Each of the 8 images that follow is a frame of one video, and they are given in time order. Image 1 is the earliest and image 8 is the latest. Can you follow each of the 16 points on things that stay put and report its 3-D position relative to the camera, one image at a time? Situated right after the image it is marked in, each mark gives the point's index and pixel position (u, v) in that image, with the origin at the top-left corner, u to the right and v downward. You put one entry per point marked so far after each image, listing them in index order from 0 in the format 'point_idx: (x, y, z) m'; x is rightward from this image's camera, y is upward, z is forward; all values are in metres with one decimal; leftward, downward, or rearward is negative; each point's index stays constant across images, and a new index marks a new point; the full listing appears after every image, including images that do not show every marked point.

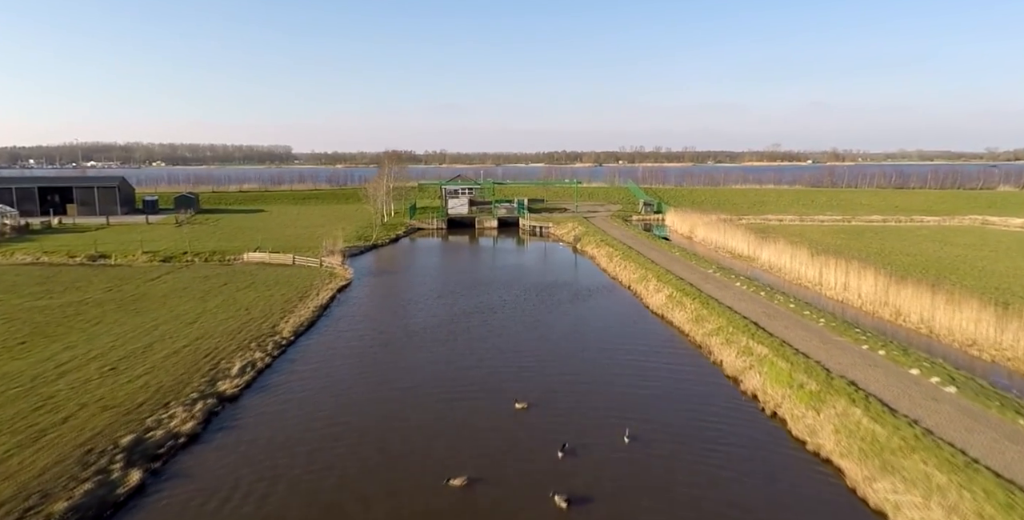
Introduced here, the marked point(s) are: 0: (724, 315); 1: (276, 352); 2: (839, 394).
0: (+5.9, -1.6, +17.2) m
1: (-6.4, -2.5, +16.6) m
2: (+6.1, -2.5, +11.6) m
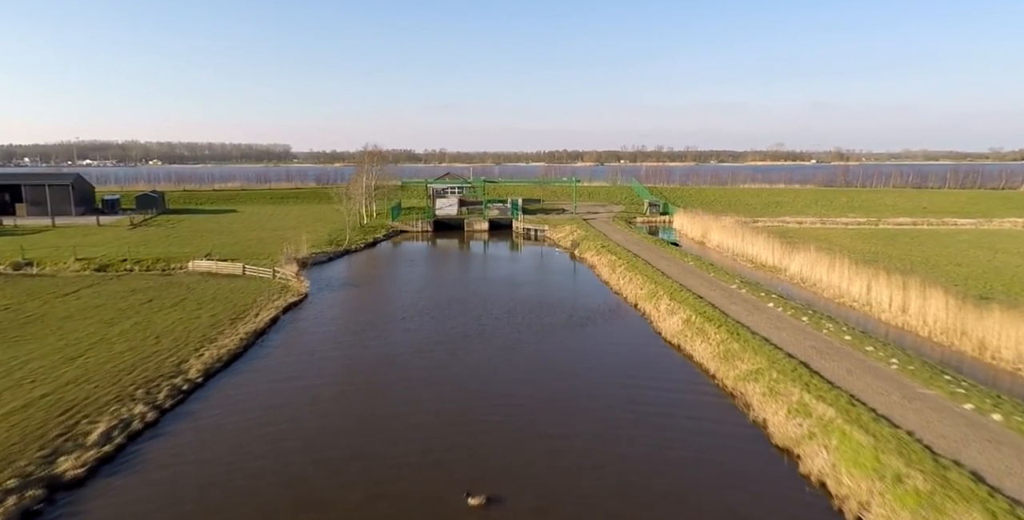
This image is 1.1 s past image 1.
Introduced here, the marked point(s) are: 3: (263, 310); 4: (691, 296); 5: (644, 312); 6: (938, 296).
0: (+5.4, -2.0, +13.1) m
1: (-6.9, -2.9, +12.5) m
2: (+5.5, -2.9, +7.5) m
3: (-7.9, -1.6, +19.7) m
4: (+5.3, -1.1, +18.4) m
5: (+4.3, -1.7, +19.9) m
6: (+11.5, -1.0, +16.8) m
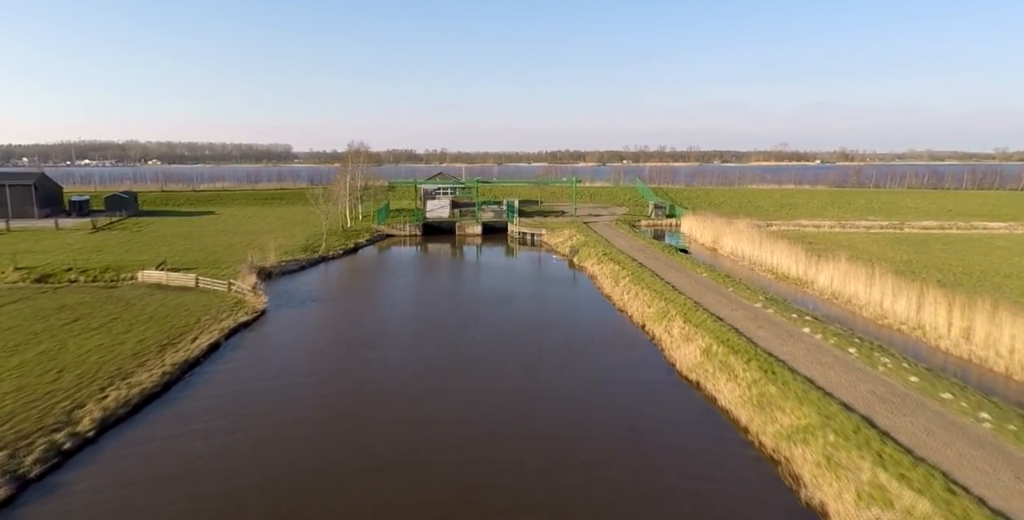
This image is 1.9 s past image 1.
0: (+4.9, -2.4, +10.2) m
1: (-7.4, -3.3, +9.6) m
2: (+5.1, -3.3, +4.6) m
3: (-8.3, -2.0, +16.8) m
4: (+4.9, -1.5, +15.5) m
5: (+3.9, -2.1, +16.9) m
6: (+11.1, -1.4, +13.8) m
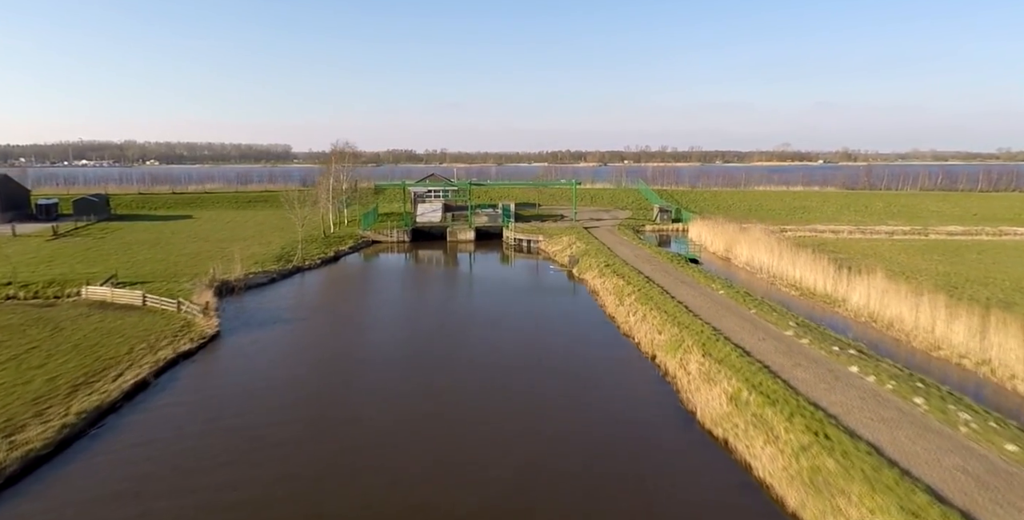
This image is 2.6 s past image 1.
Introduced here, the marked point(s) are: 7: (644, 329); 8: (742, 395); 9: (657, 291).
0: (+4.6, -2.8, +7.6) m
1: (-7.7, -3.7, +7.0) m
2: (+4.8, -3.8, +2.0) m
3: (-8.6, -2.4, +14.2) m
4: (+4.6, -1.9, +12.8) m
5: (+3.6, -2.6, +14.3) m
6: (+10.8, -1.8, +11.2) m
7: (+3.6, -1.9, +16.7) m
8: (+4.1, -2.4, +11.1) m
9: (+4.4, -1.0, +18.9) m
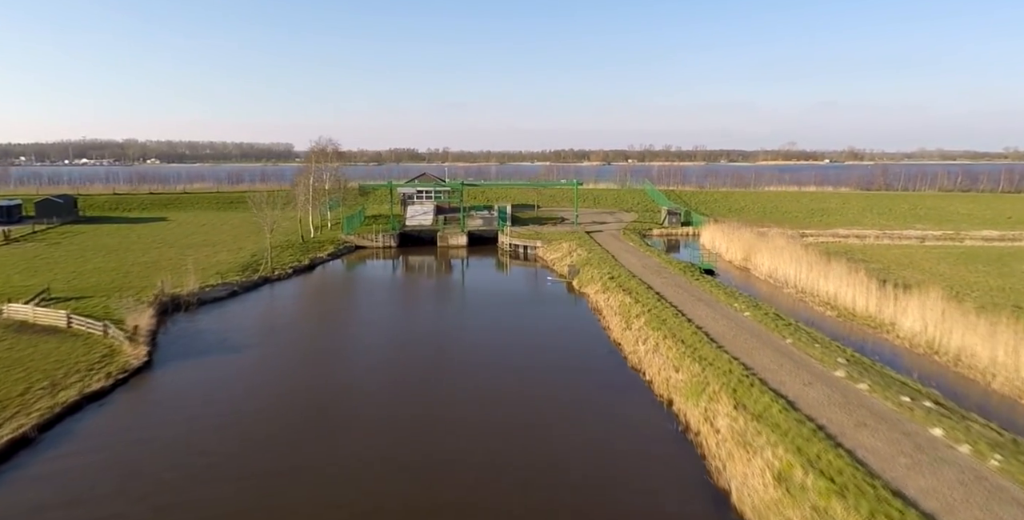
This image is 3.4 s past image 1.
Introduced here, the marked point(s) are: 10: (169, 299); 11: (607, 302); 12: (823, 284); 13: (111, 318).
0: (+4.2, -3.3, +4.7) m
1: (-8.1, -4.1, +4.2) m
2: (+4.4, -4.2, -0.9) m
3: (-9.0, -2.8, +11.4) m
4: (+4.3, -2.4, +10.0) m
5: (+3.2, -3.0, +11.5) m
6: (+10.5, -2.2, +8.3) m
7: (+3.2, -2.3, +13.9) m
8: (+3.8, -2.8, +8.2) m
9: (+4.1, -1.4, +16.0) m
10: (-10.4, -1.2, +19.2) m
11: (+3.0, -1.3, +19.7) m
12: (+10.0, -0.8, +19.7) m
13: (-10.8, -1.5, +16.7) m
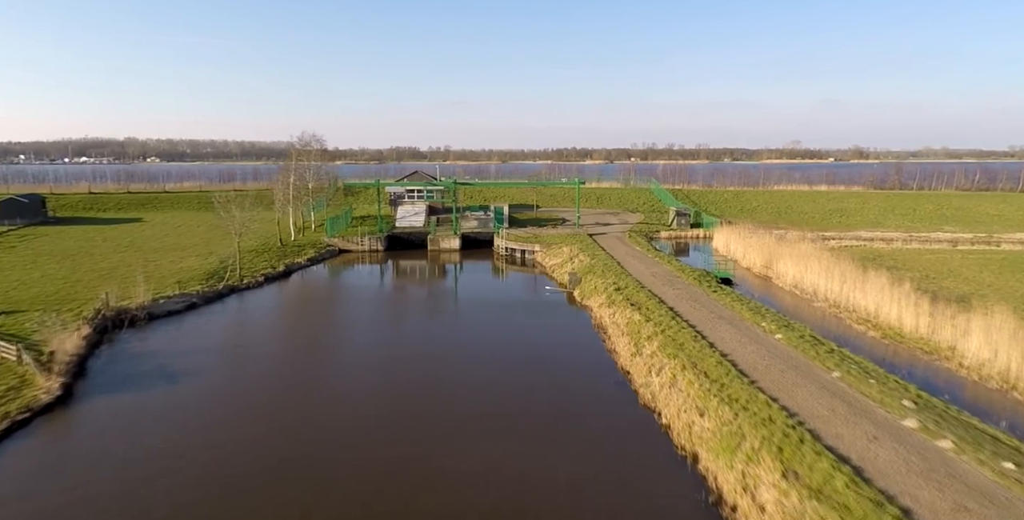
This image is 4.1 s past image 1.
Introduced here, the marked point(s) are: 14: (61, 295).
0: (+4.0, -3.6, +2.3) m
1: (-8.3, -4.4, +1.8) m
2: (+4.1, -4.5, -3.3) m
3: (-9.2, -3.1, +9.0) m
4: (+4.0, -2.6, +7.5) m
5: (+3.0, -3.3, +9.0) m
6: (+10.2, -2.5, +5.8) m
7: (+3.0, -2.6, +11.4) m
8: (+3.5, -3.1, +5.8) m
9: (+3.9, -1.6, +13.6) m
10: (-10.6, -1.4, +16.8) m
11: (+2.8, -1.6, +17.3) m
12: (+9.8, -1.1, +17.2) m
13: (-11.0, -1.8, +14.3) m
14: (-13.1, -1.0, +18.2) m
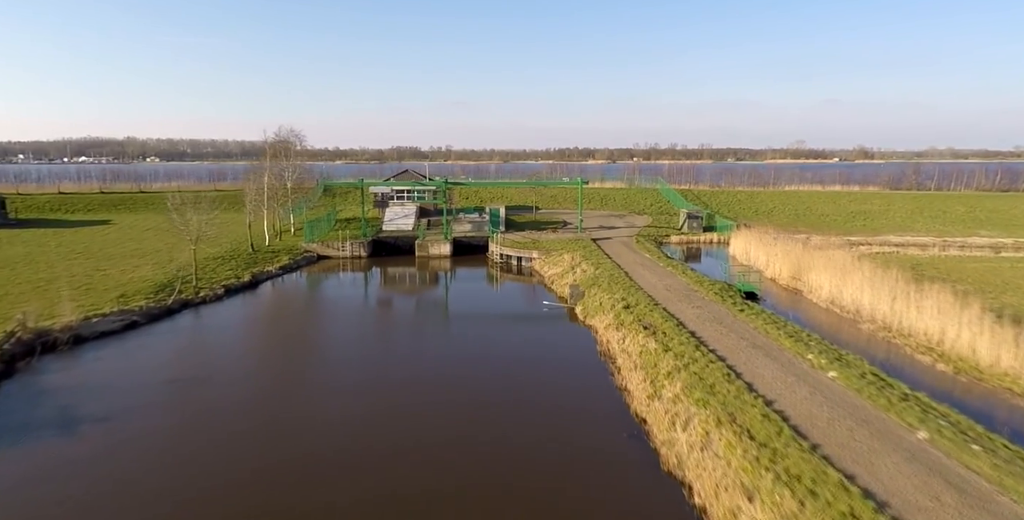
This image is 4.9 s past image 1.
0: (+3.7, -3.9, -0.5) m
1: (-8.6, -4.7, -0.9) m
2: (+3.8, -4.9, -6.1) m
3: (-9.5, -3.4, +6.3) m
4: (+3.7, -3.0, +4.8) m
5: (+2.7, -3.6, +6.3) m
6: (+9.9, -2.9, +3.1) m
7: (+2.7, -2.9, +8.7) m
8: (+3.2, -3.5, +3.0) m
9: (+3.6, -2.0, +10.9) m
10: (-10.8, -1.8, +14.1) m
11: (+2.6, -1.9, +14.5) m
12: (+9.5, -1.4, +14.5) m
13: (-11.2, -2.1, +11.6) m
14: (-13.4, -1.3, +15.5) m
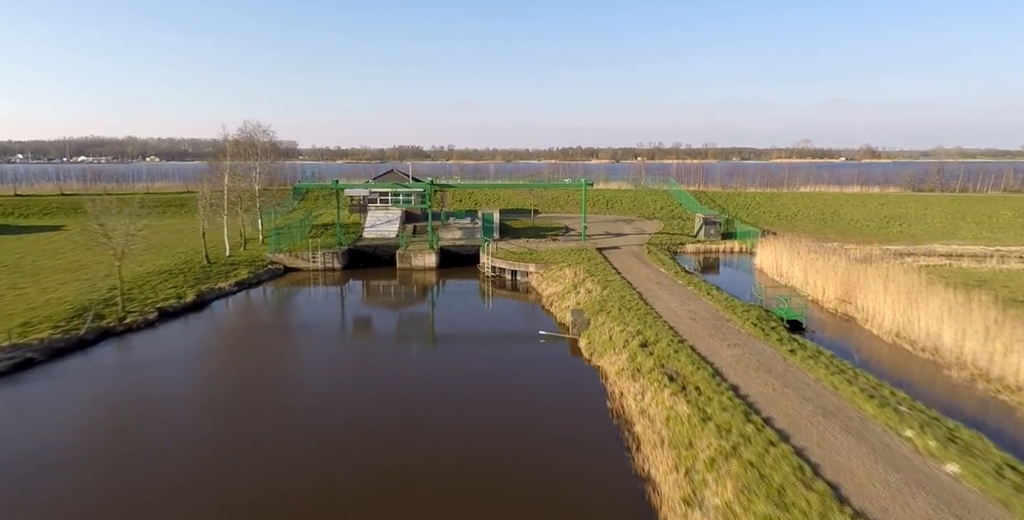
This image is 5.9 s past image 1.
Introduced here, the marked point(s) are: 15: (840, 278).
0: (+3.3, -4.4, -3.8) m
1: (-9.0, -5.3, -4.2) m
2: (+3.4, -5.4, -9.5) m
3: (-9.8, -3.9, +3.0) m
4: (+3.4, -3.5, +1.4) m
5: (+2.4, -4.1, +2.9) m
6: (+9.6, -3.4, -0.3) m
7: (+2.4, -3.4, +5.3) m
8: (+2.9, -4.0, -0.3) m
9: (+3.3, -2.5, +7.5) m
10: (-11.1, -2.3, +10.8) m
11: (+2.3, -2.4, +11.2) m
12: (+9.3, -1.9, +11.1) m
13: (-11.5, -2.6, +8.3) m
14: (-13.6, -1.8, +12.2) m
15: (+9.2, -0.5, +17.4) m
